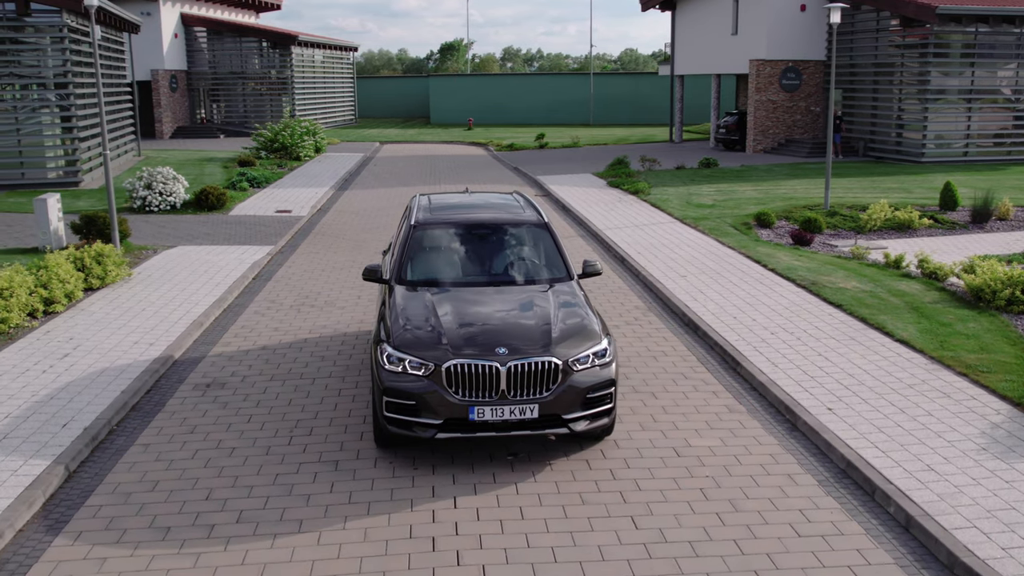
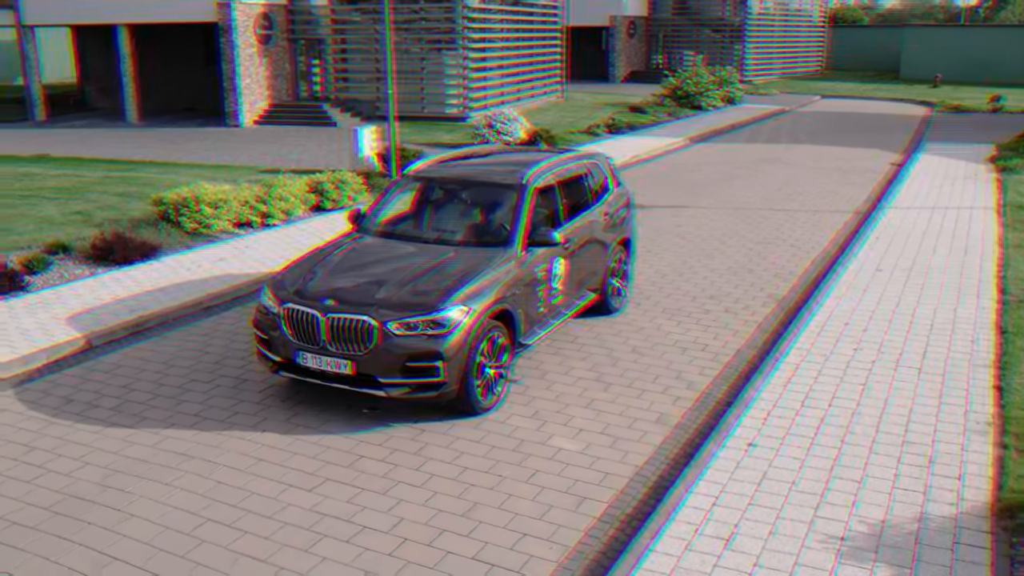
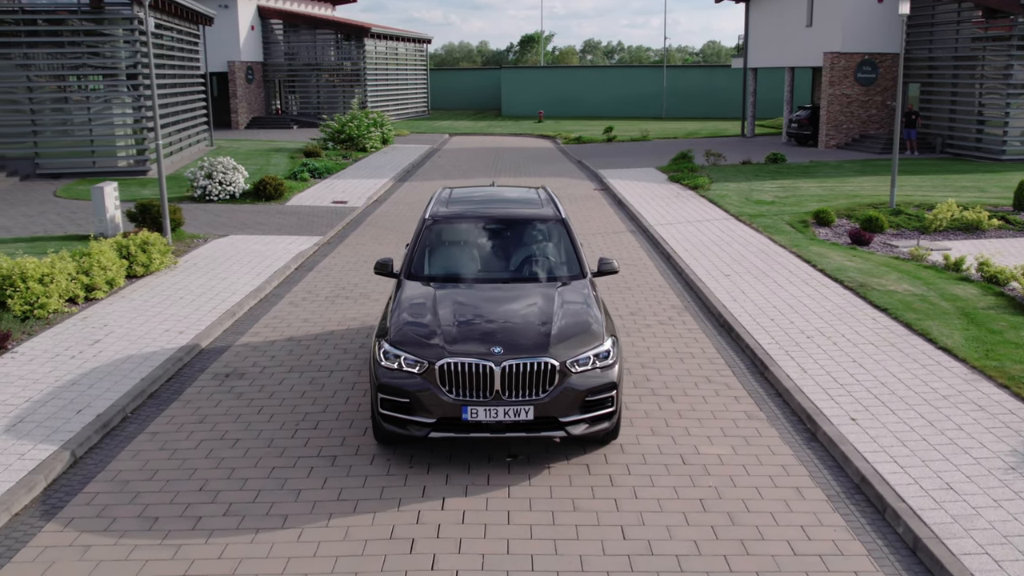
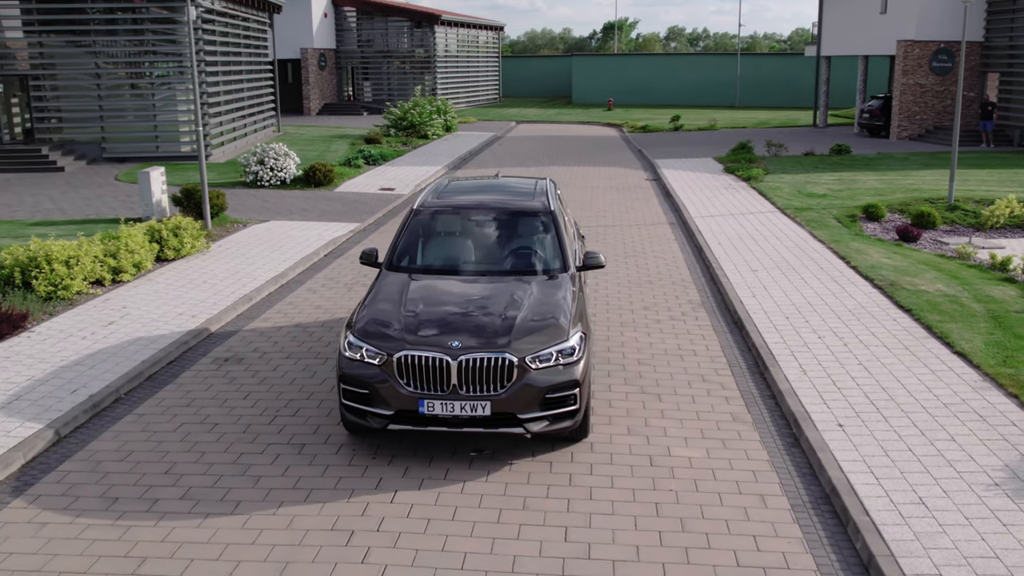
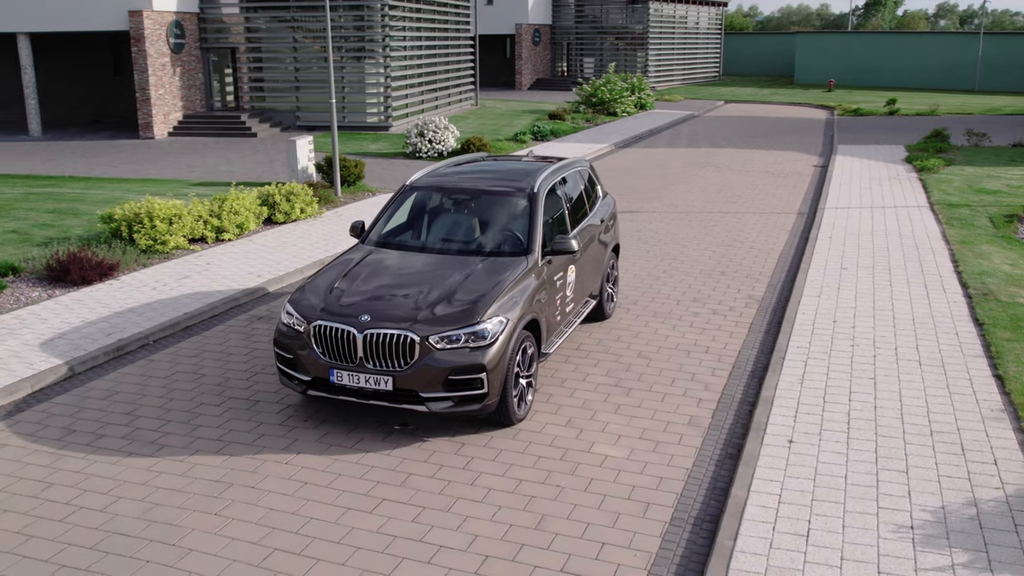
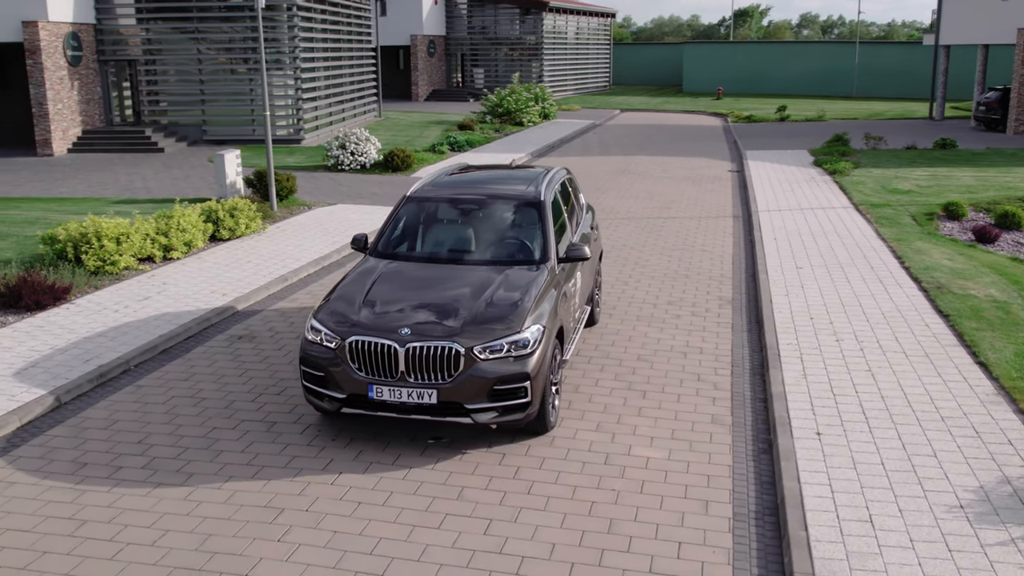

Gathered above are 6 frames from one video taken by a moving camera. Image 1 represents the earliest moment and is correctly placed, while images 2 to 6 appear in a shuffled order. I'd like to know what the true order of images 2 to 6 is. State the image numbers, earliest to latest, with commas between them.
3, 4, 6, 5, 2
